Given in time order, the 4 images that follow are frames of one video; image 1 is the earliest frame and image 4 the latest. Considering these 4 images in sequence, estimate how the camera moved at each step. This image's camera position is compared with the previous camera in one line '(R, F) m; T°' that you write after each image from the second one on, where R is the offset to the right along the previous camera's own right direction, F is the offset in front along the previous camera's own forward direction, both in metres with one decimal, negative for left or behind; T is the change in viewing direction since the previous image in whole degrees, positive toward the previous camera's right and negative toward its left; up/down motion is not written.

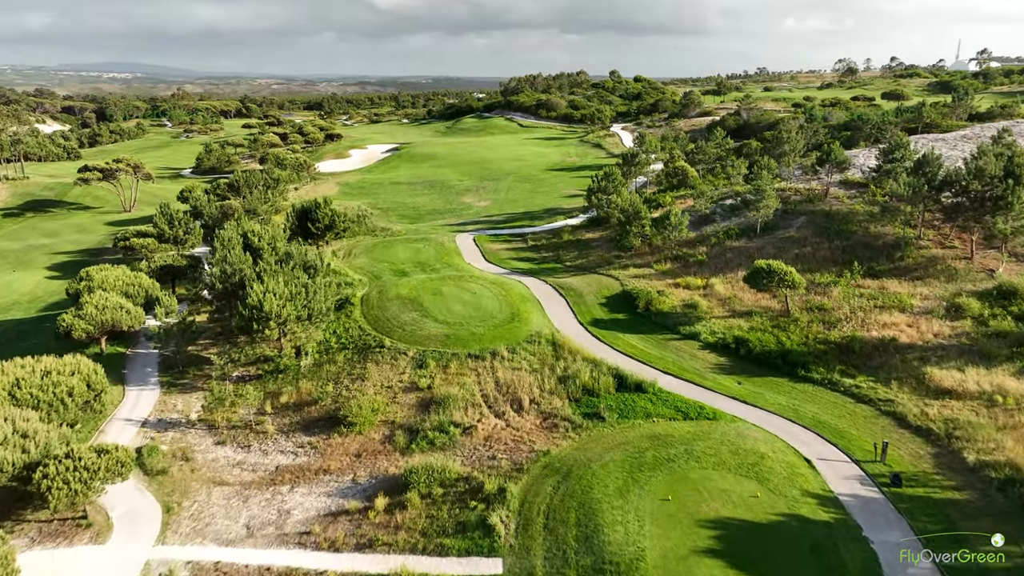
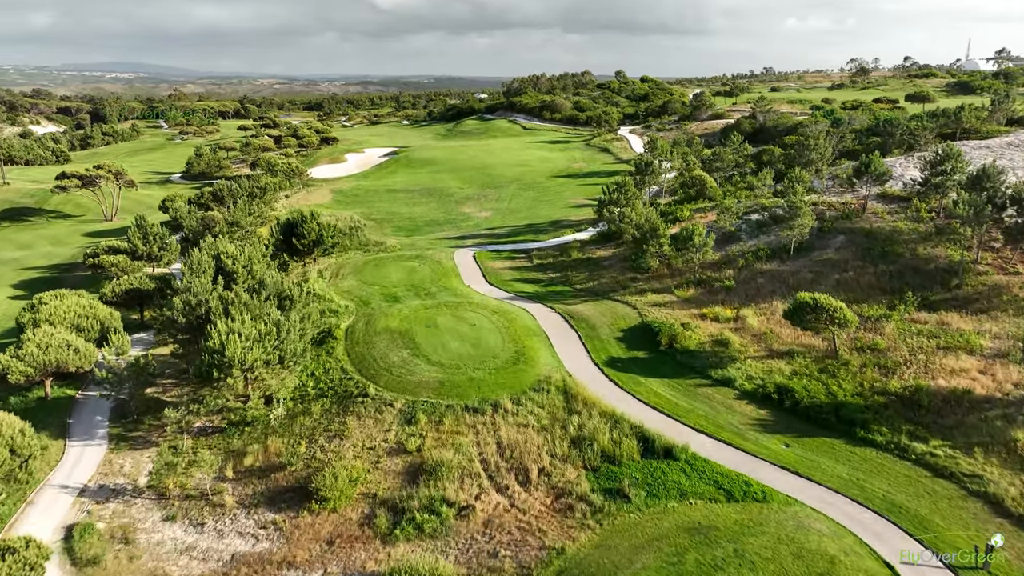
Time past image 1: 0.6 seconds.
(-0.1, +3.3) m; 0°
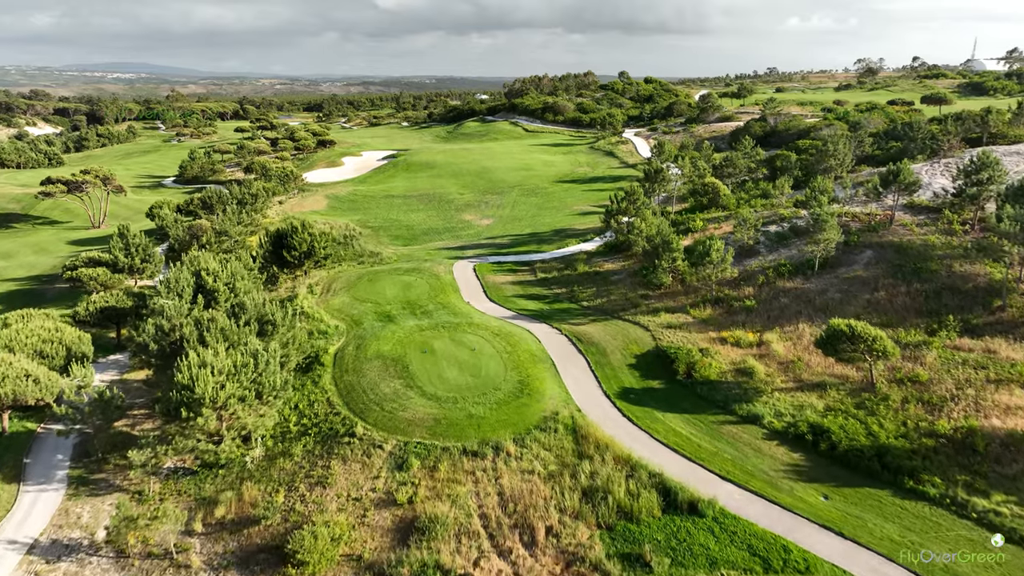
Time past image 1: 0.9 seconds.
(0.0, +2.0) m; 0°
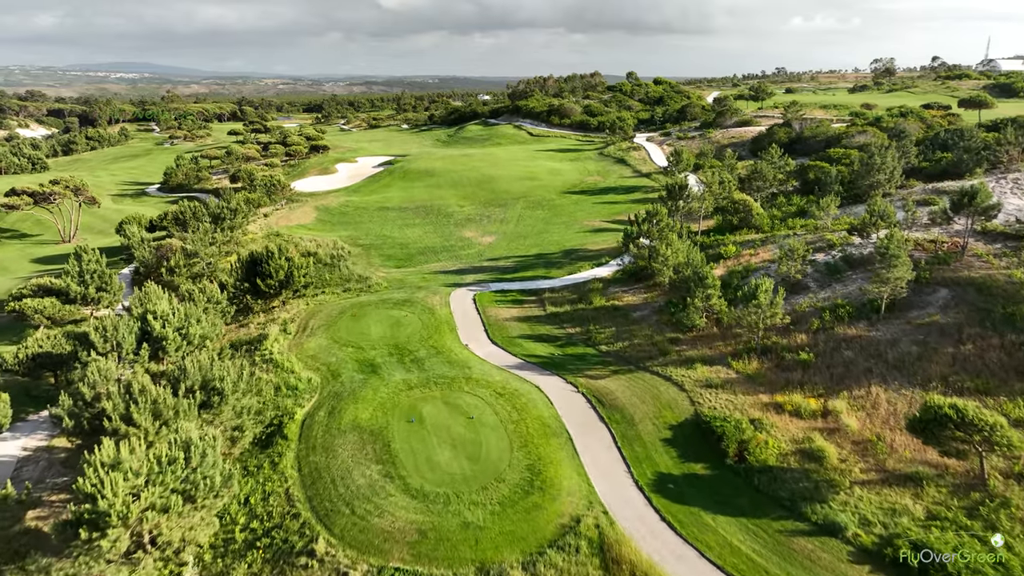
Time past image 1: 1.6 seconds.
(-0.1, +4.3) m; 0°
